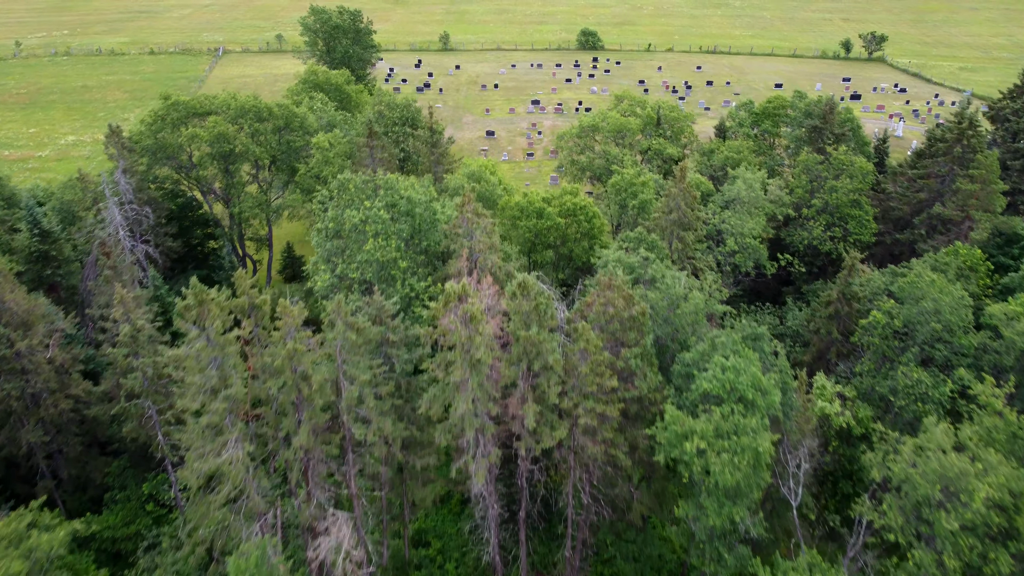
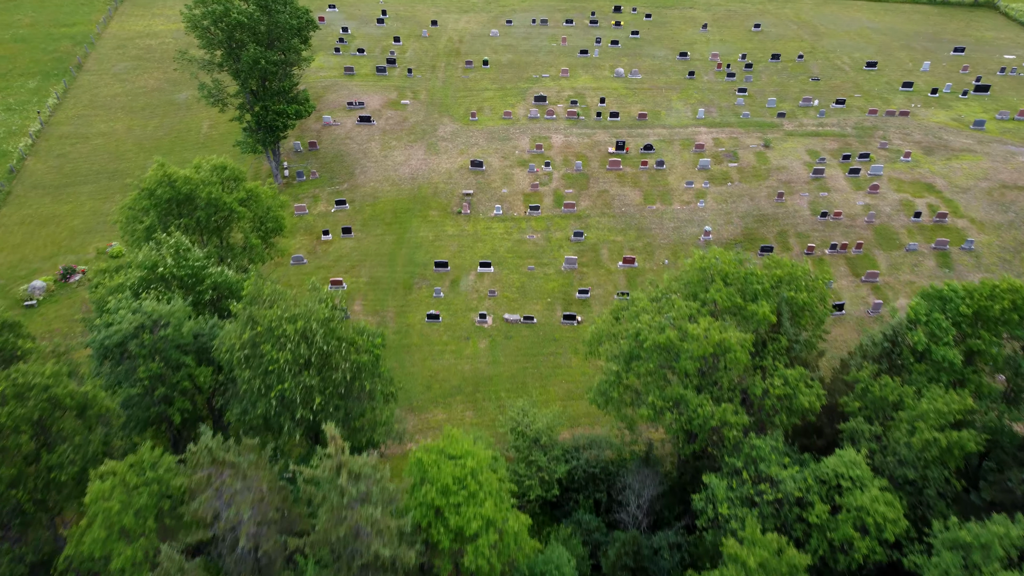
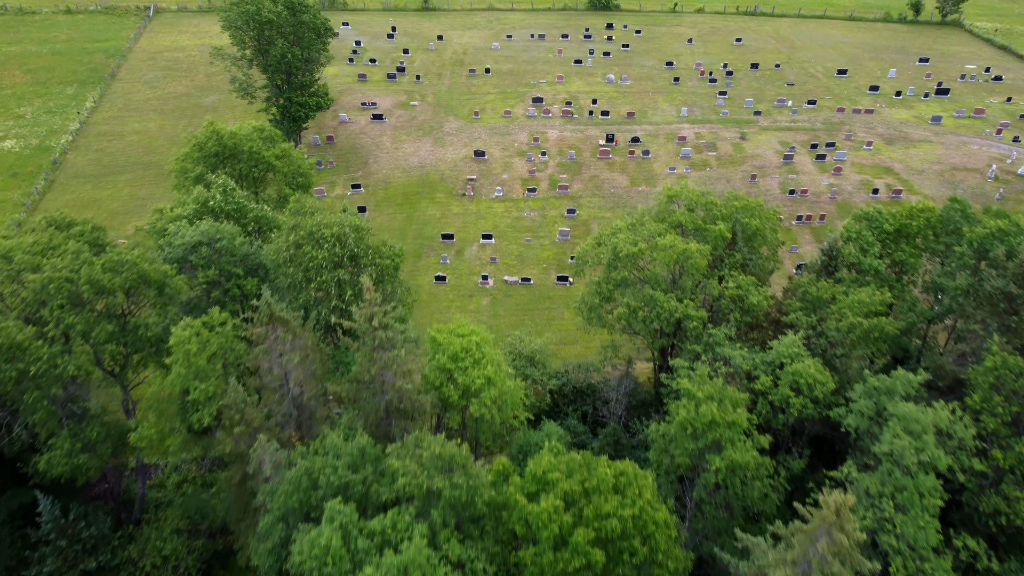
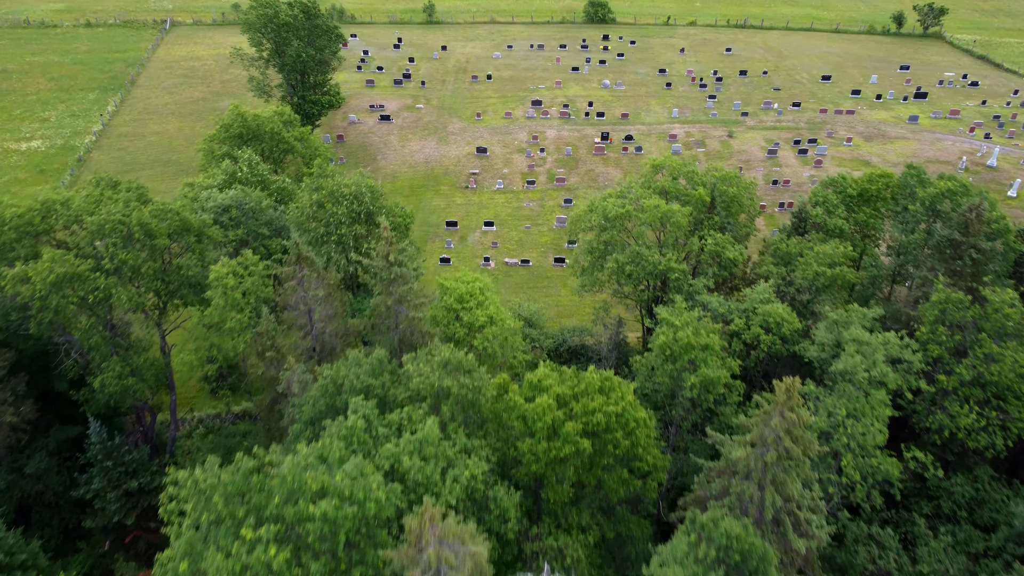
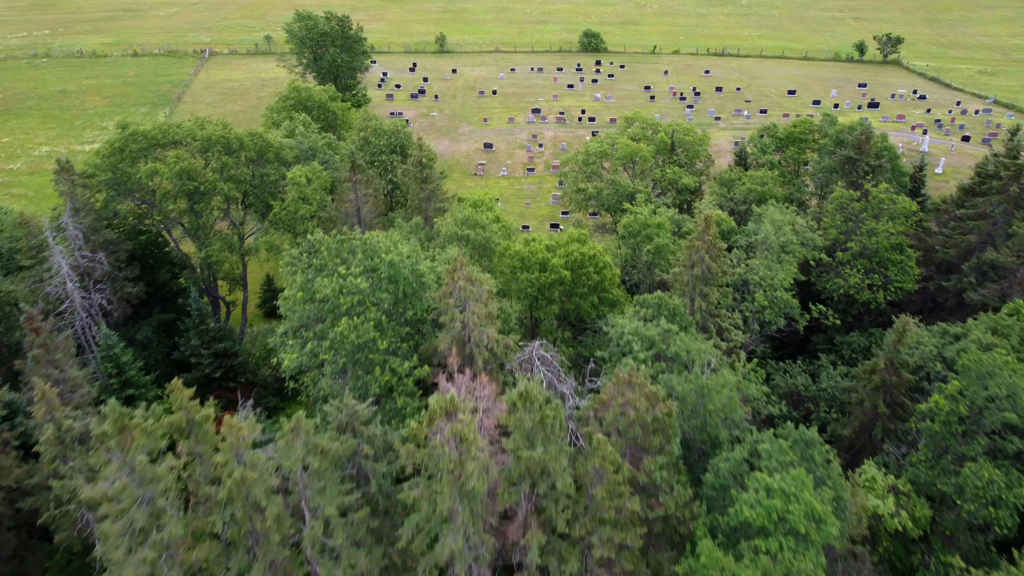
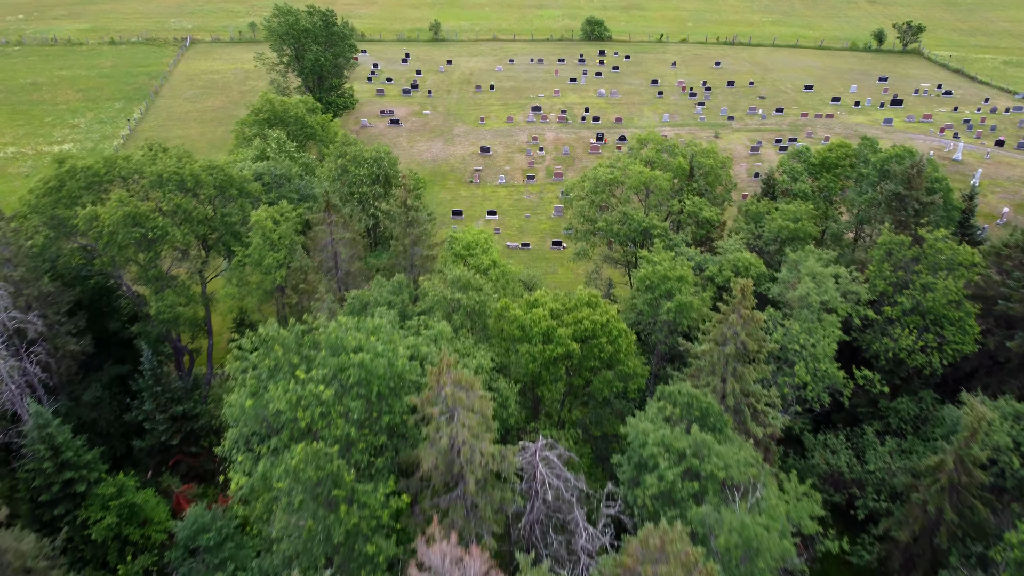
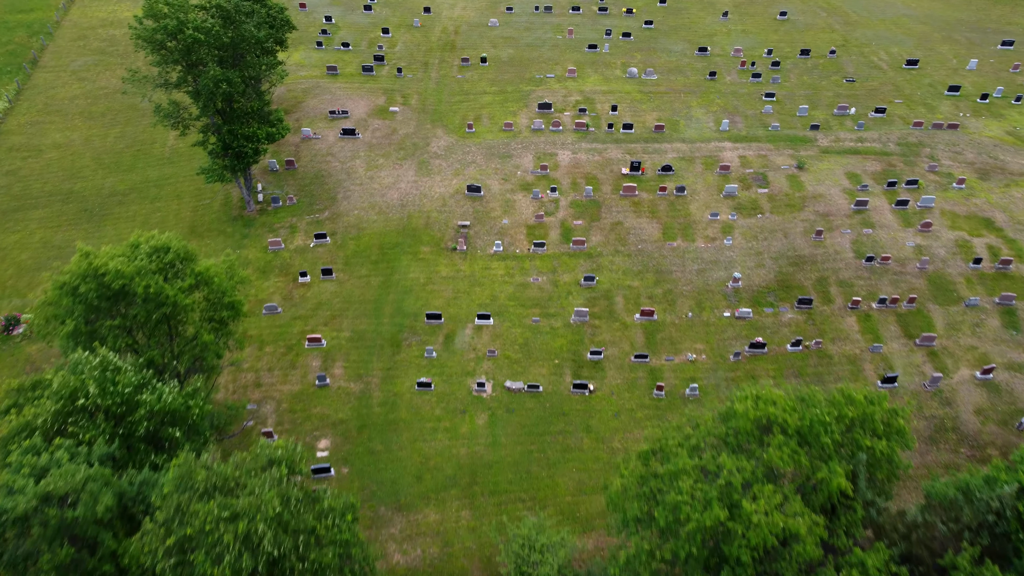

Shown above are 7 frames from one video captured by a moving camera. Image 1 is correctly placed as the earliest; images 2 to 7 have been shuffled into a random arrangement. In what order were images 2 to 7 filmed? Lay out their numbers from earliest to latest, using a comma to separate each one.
5, 6, 4, 3, 2, 7
